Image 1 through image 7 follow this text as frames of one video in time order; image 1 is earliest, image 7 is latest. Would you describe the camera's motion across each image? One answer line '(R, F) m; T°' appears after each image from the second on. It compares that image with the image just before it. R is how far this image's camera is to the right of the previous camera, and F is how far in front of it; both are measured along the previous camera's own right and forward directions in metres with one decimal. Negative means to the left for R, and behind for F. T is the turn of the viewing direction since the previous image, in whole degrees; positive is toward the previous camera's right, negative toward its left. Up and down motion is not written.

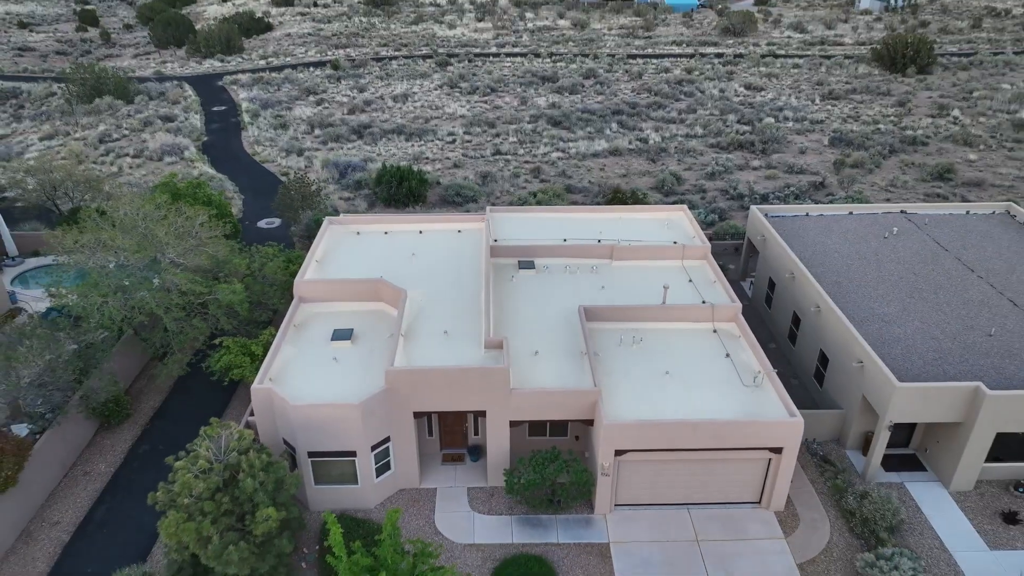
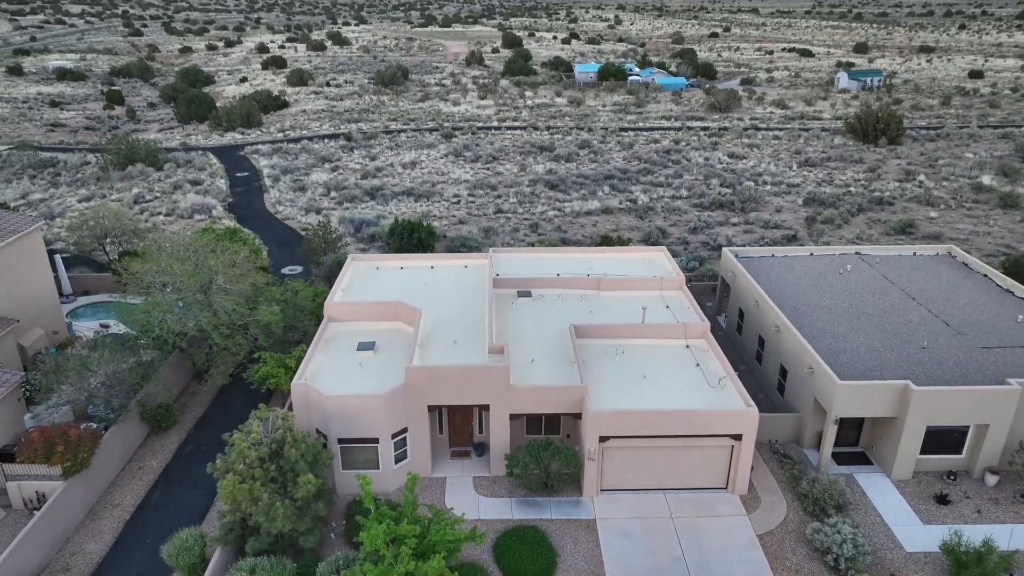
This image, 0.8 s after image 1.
(0.0, -2.0) m; 0°
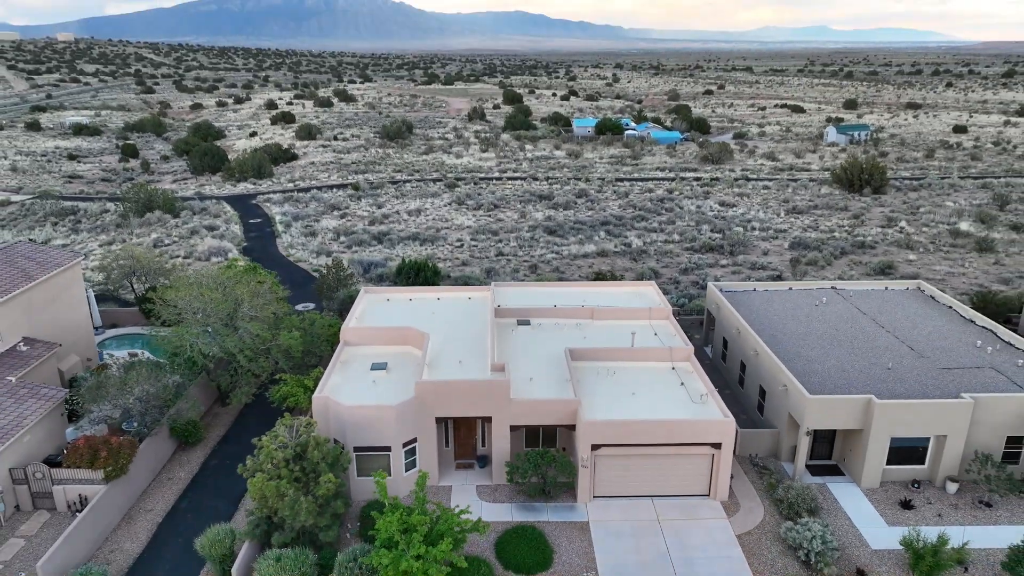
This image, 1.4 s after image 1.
(0.0, -1.4) m; 0°
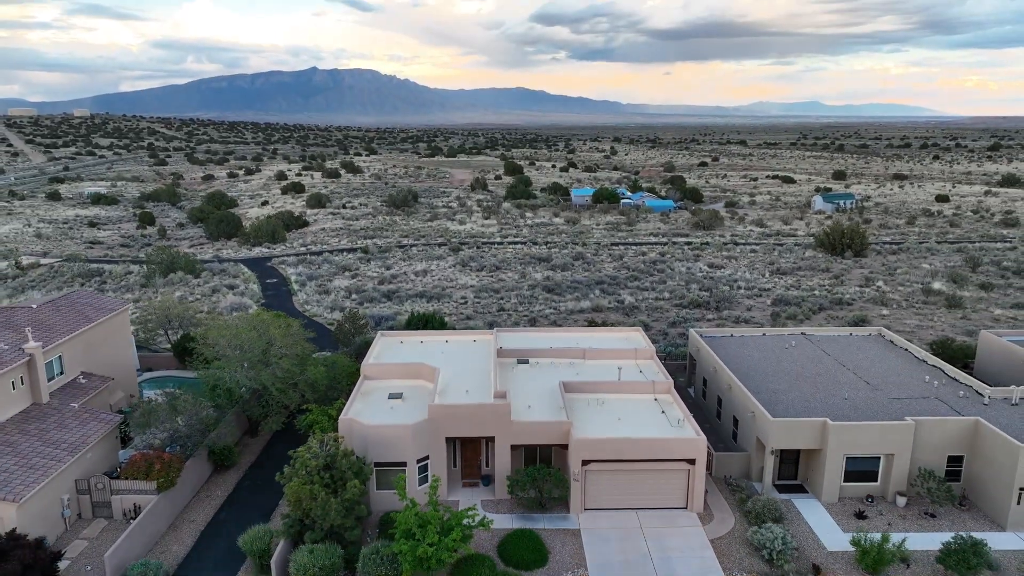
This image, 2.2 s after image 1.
(0.0, -2.2) m; 0°
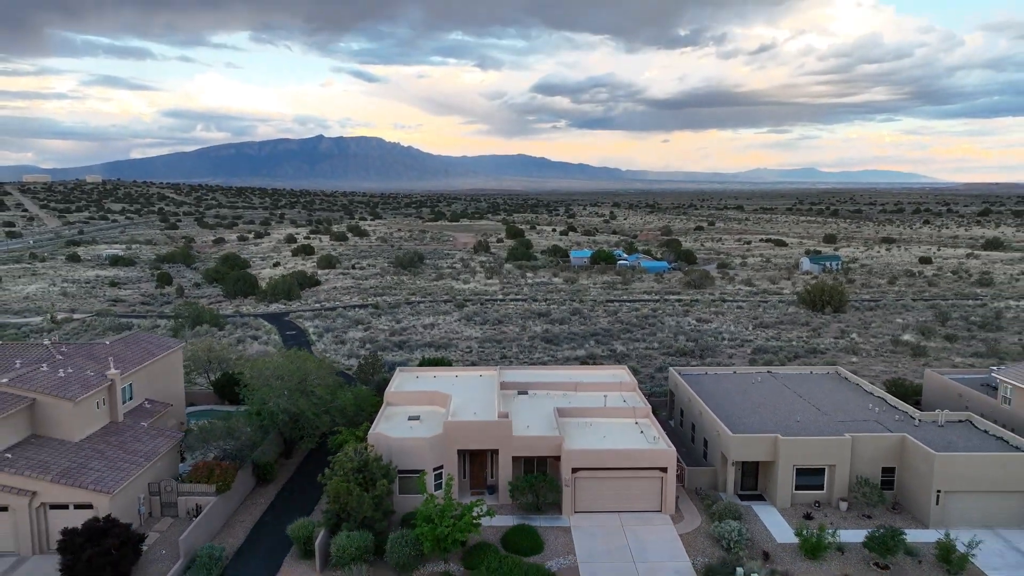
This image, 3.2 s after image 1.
(0.0, -3.2) m; 0°
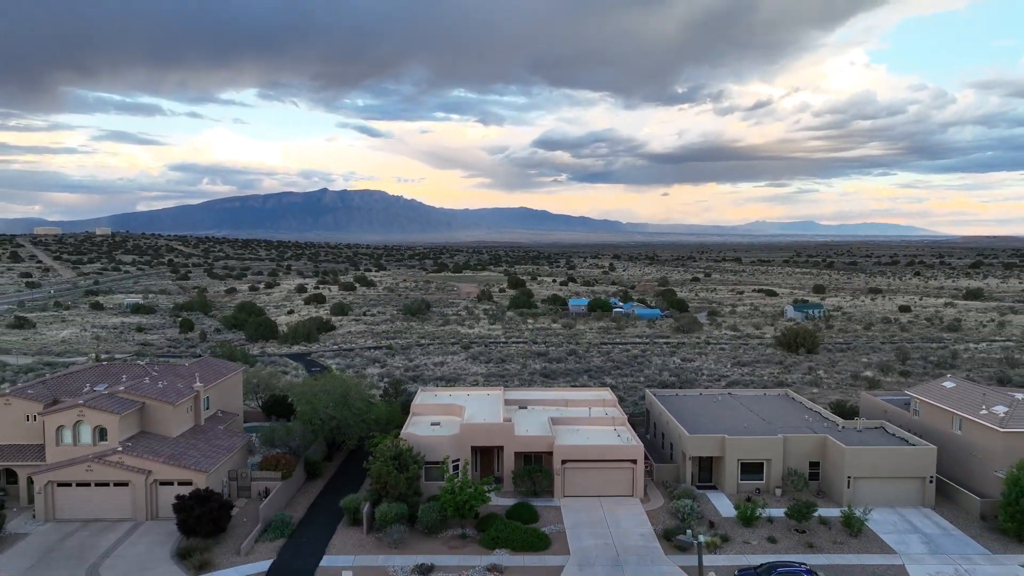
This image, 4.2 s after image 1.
(0.0, -5.1) m; 0°
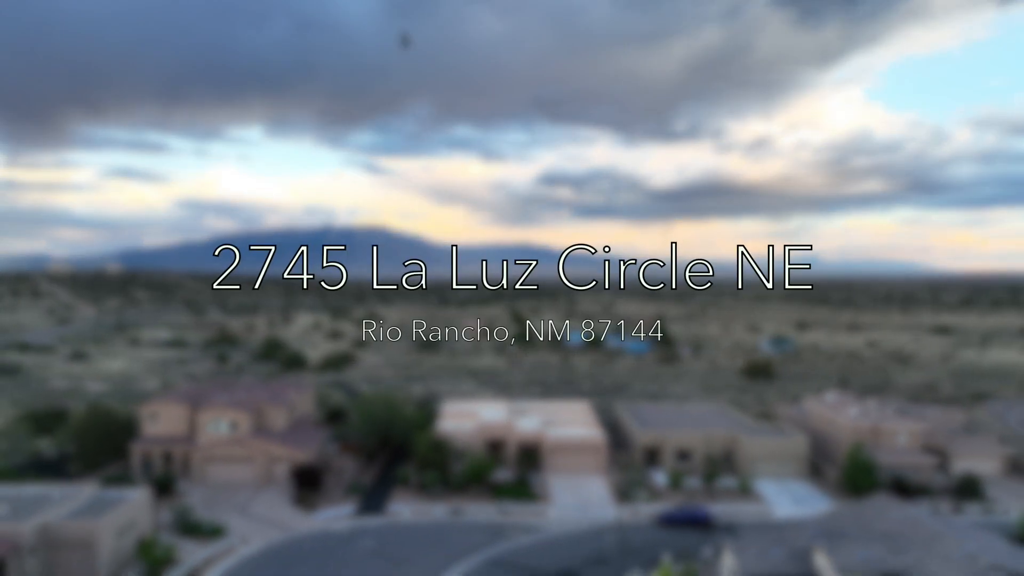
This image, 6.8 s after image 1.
(0.0, -10.0) m; 0°
